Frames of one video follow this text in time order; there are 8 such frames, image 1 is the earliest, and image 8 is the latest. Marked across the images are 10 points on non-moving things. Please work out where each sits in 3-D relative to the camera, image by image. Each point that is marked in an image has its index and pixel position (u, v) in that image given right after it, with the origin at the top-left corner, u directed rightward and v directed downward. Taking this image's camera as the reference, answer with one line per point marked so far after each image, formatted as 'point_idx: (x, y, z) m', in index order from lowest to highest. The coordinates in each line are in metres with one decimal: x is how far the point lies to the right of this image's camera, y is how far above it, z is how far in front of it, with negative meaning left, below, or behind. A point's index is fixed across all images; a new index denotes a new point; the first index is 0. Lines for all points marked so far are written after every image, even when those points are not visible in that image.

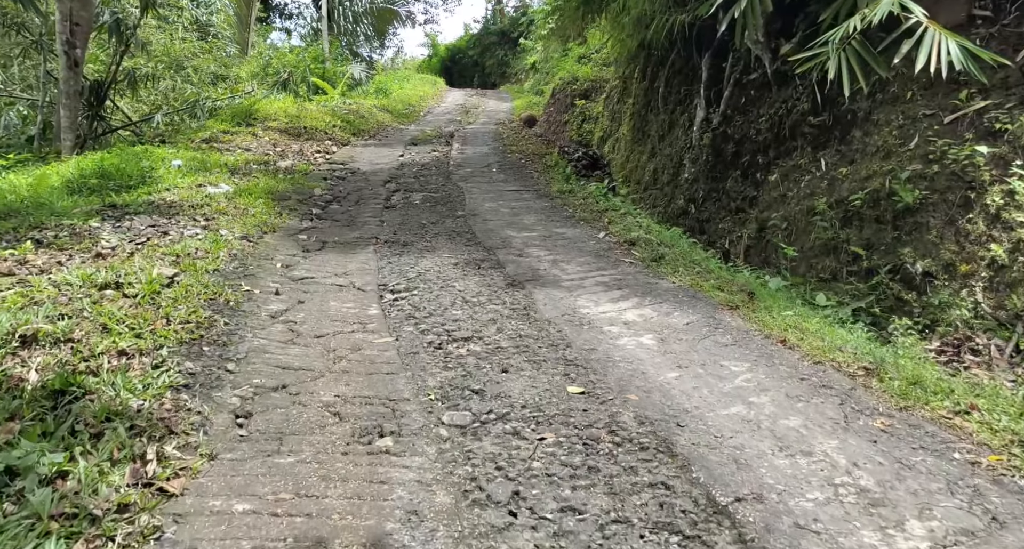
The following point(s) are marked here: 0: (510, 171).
0: (0.0, +1.2, +9.5) m
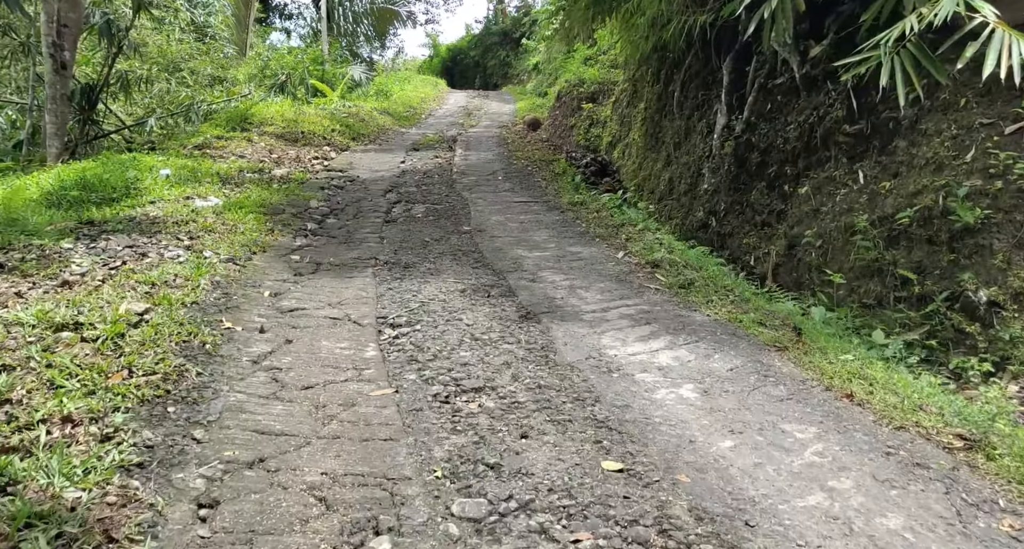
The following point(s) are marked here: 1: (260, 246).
0: (0.0, +1.0, +9.0) m
1: (-1.6, +0.2, +5.2) m
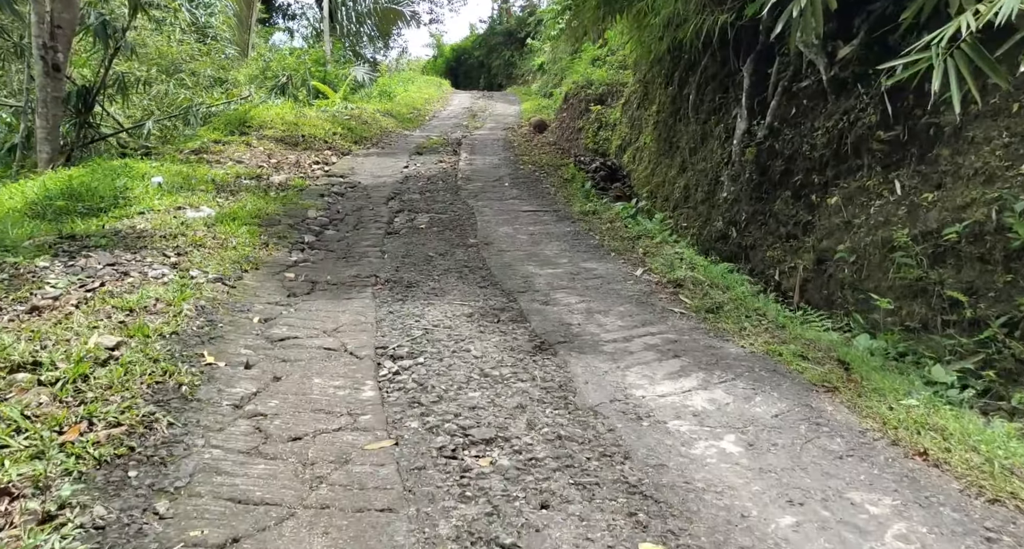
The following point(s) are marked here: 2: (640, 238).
0: (+0.1, +0.9, +8.7) m
1: (-1.5, +0.1, +4.9) m
2: (+0.9, +0.2, +5.5) m
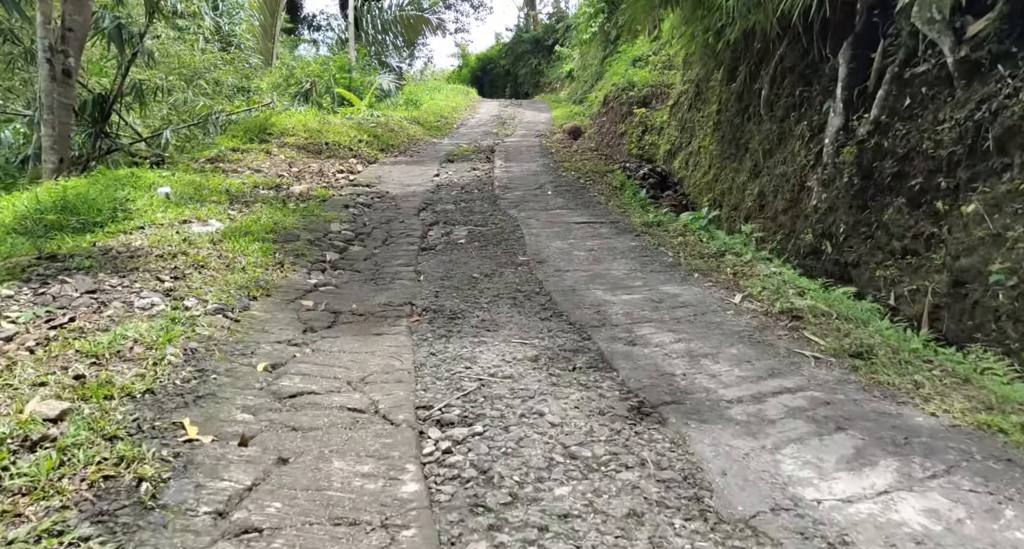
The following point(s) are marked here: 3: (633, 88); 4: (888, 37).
0: (+0.5, +0.8, +7.8) m
1: (-1.2, -0.1, +4.1) m
2: (+1.2, +0.1, +4.7) m
3: (+1.8, +2.8, +12.4) m
4: (+2.2, +1.4, +4.9) m
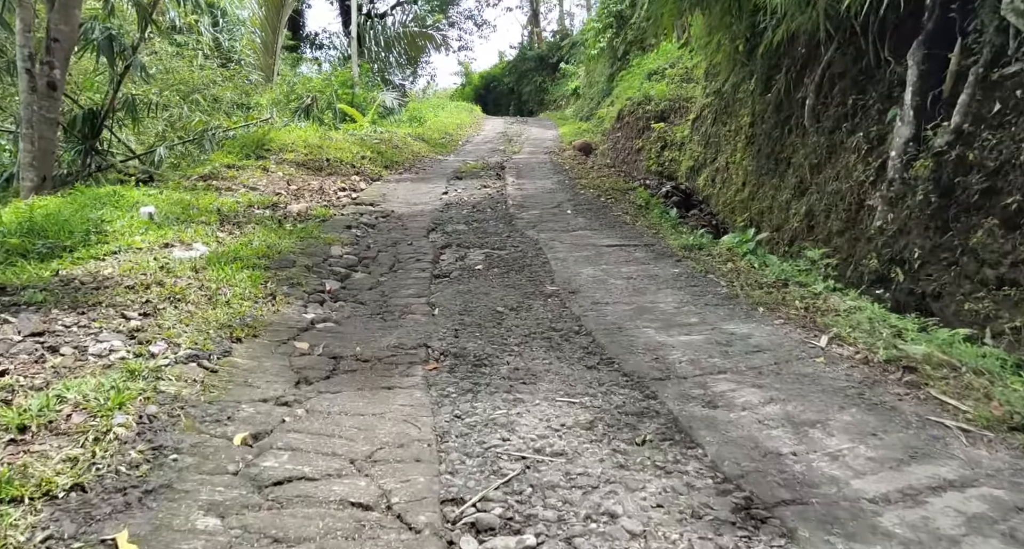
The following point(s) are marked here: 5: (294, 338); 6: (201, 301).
0: (+0.7, +0.5, +7.2) m
1: (-1.1, -0.2, +3.4) m
2: (+1.3, 0.0, +4.0) m
3: (+1.9, +2.4, +11.8) m
4: (+2.3, +1.2, +4.3) m
5: (-0.9, -0.3, +3.3) m
6: (-1.3, -0.1, +3.6) m
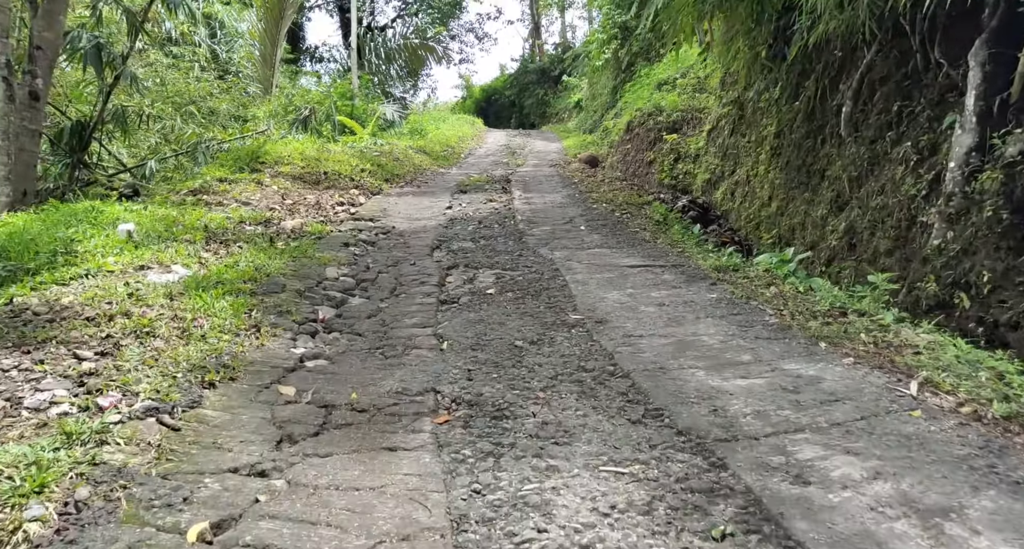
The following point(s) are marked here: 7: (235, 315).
0: (+0.8, +0.4, +6.7) m
1: (-1.0, -0.3, +2.9) m
2: (+1.4, -0.2, +3.5) m
3: (+2.0, +2.2, +11.3) m
4: (+2.4, +1.1, +3.8) m
5: (-0.8, -0.4, +2.8) m
6: (-1.3, -0.2, +3.1) m
7: (-1.2, -0.2, +3.5) m
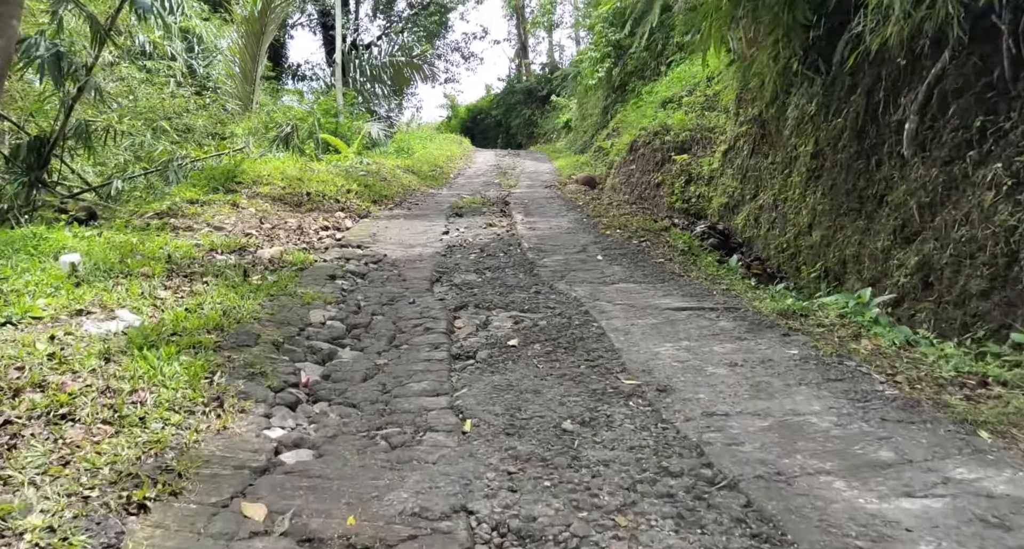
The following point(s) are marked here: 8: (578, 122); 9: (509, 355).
0: (+0.8, +0.1, +5.9) m
1: (-0.9, -0.5, +2.1) m
2: (+1.5, -0.3, +2.7) m
3: (+2.0, +1.8, +10.6) m
4: (+2.5, +0.9, +3.0) m
5: (-0.6, -0.5, +2.0) m
6: (-1.1, -0.4, +2.3) m
7: (-1.0, -0.4, +2.7) m
8: (+1.7, +3.6, +19.8) m
9: (0.0, -0.3, +3.3) m
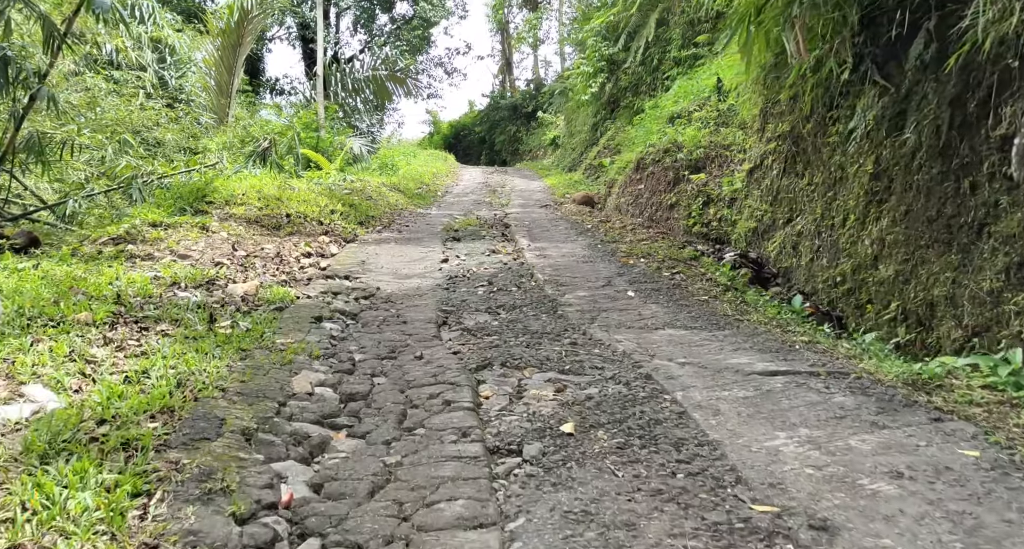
0: (+0.9, -0.2, +5.0) m
1: (-0.6, -0.6, +1.1) m
2: (+1.7, -0.5, +1.9) m
3: (+2.0, +1.5, +9.8) m
4: (+2.7, +0.7, +2.2) m
5: (-0.4, -0.7, +1.0) m
6: (-0.9, -0.6, +1.3) m
7: (-0.8, -0.5, +1.7) m
8: (+1.4, +3.1, +18.9) m
9: (+0.1, -0.5, +2.4) m
